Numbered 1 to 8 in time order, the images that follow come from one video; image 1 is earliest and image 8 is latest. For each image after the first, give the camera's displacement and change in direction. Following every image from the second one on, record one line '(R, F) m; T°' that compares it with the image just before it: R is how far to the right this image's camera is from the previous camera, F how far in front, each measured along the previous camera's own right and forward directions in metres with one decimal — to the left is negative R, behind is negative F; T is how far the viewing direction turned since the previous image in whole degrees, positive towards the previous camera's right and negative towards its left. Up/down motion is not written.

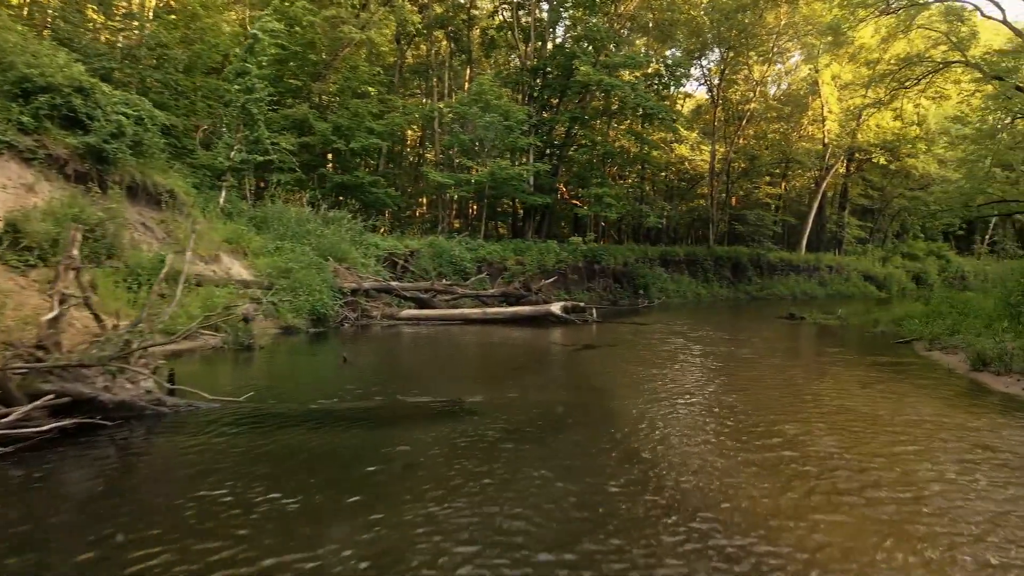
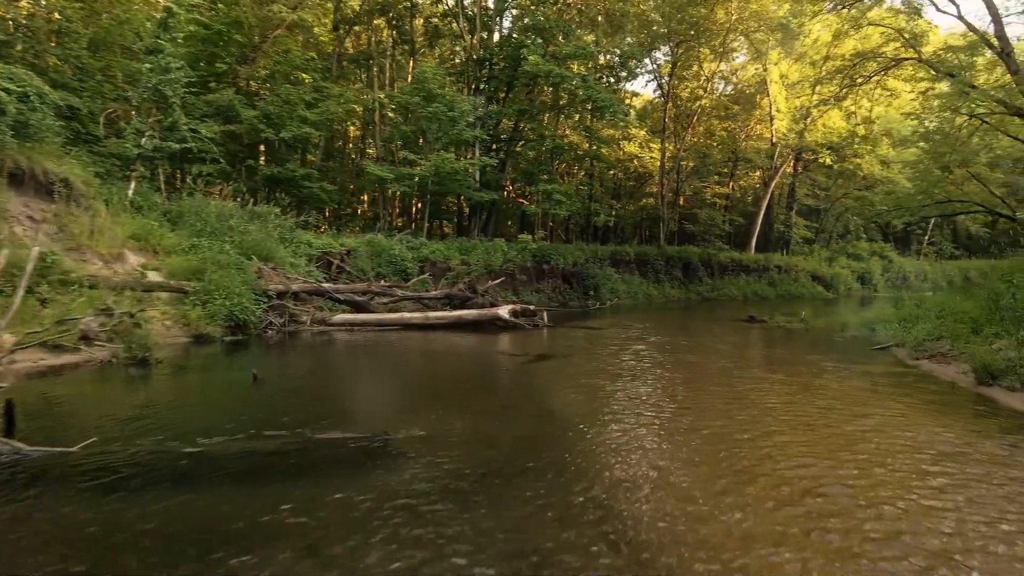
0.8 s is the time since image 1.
(0.0, +1.2) m; +4°
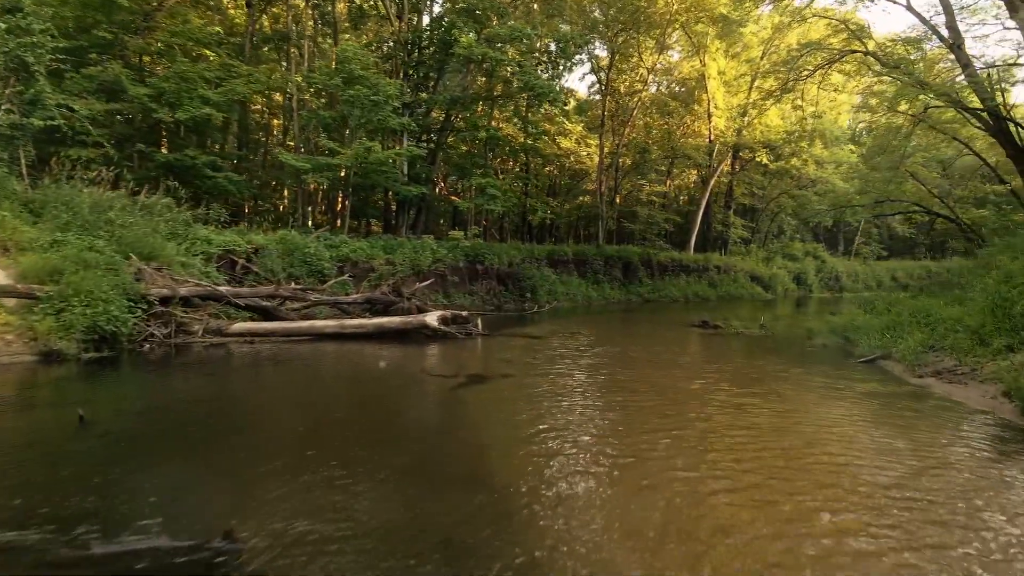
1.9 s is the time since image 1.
(0.0, +1.6) m; +5°
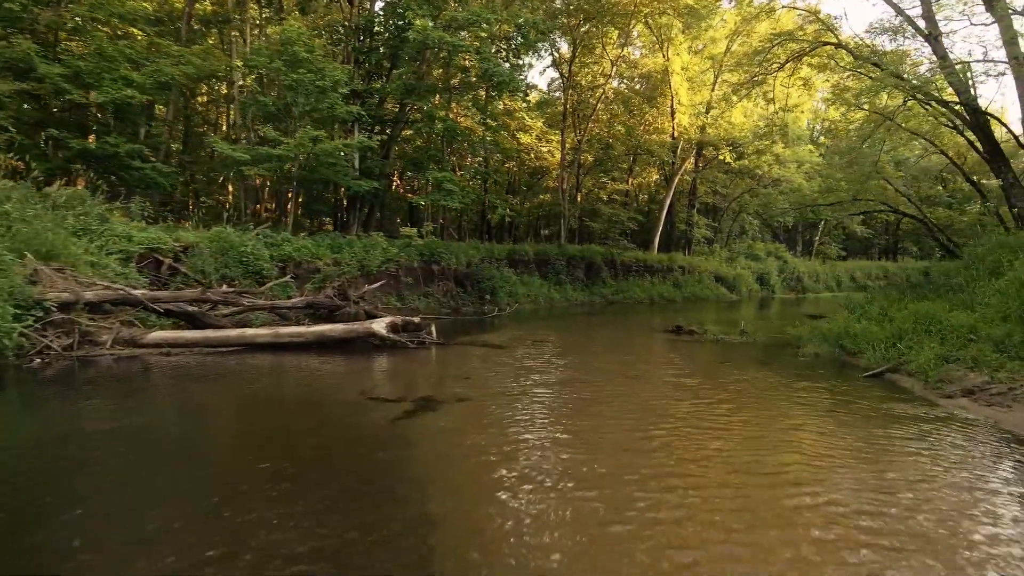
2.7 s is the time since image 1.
(0.0, +1.2) m; +3°
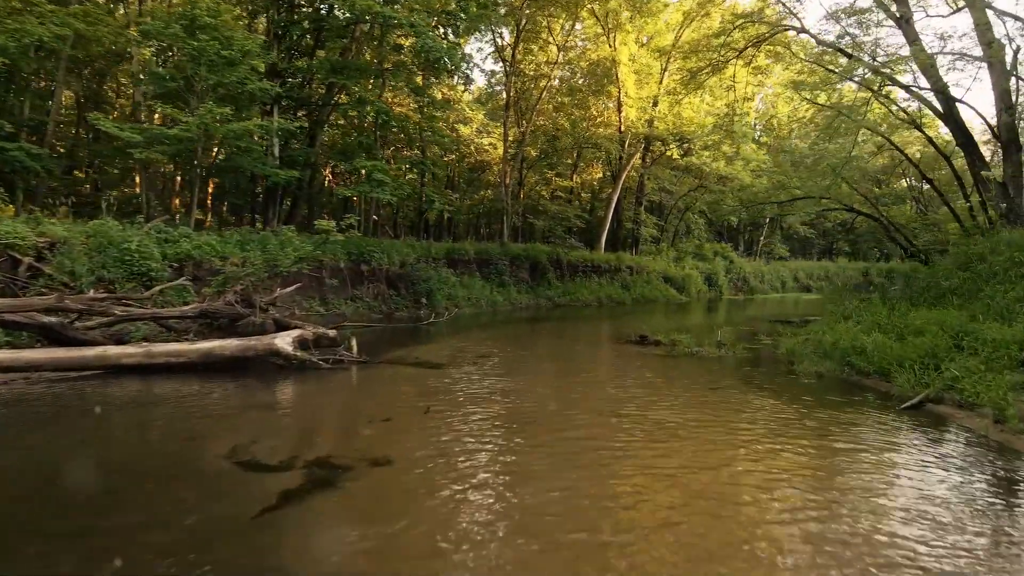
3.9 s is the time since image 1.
(0.0, +1.9) m; +4°
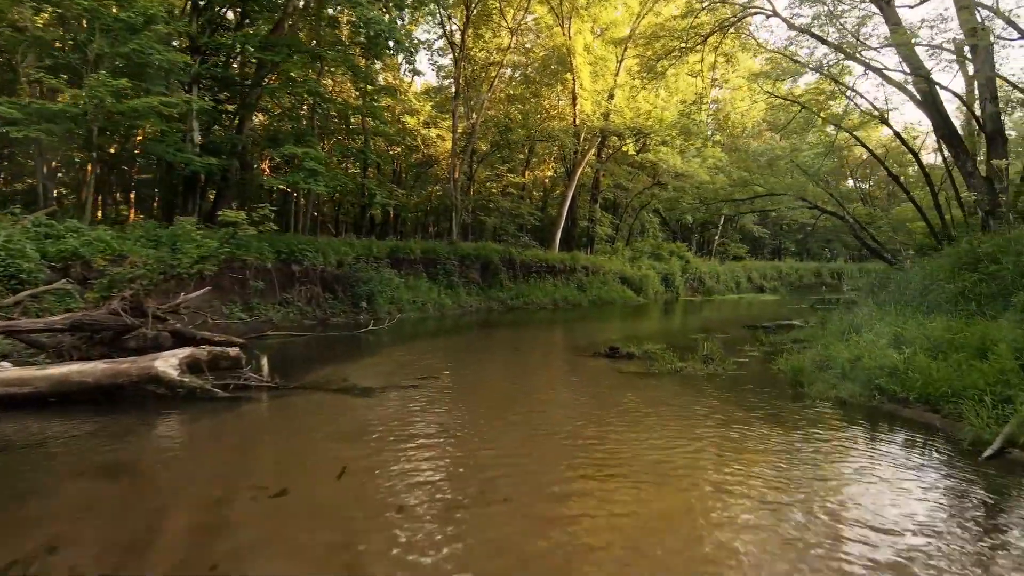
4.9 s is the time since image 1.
(0.0, +1.7) m; +4°
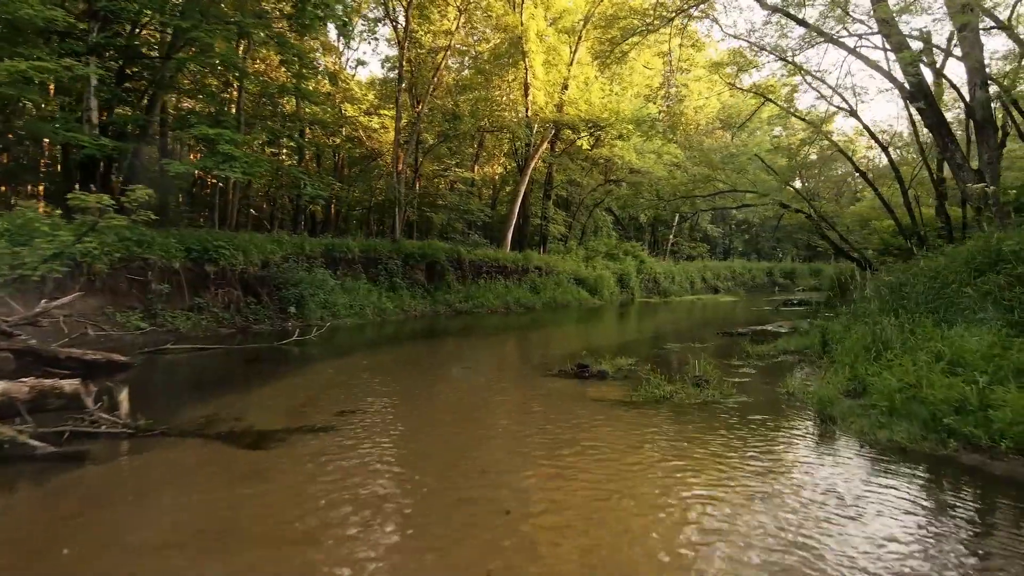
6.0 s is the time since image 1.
(0.0, +1.8) m; +4°
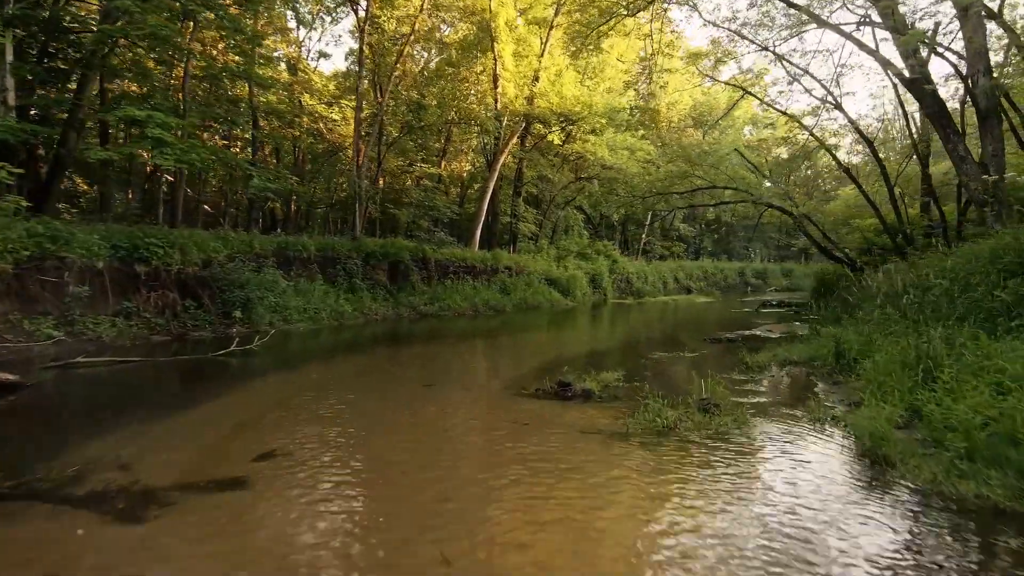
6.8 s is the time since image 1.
(0.0, +1.3) m; +2°
